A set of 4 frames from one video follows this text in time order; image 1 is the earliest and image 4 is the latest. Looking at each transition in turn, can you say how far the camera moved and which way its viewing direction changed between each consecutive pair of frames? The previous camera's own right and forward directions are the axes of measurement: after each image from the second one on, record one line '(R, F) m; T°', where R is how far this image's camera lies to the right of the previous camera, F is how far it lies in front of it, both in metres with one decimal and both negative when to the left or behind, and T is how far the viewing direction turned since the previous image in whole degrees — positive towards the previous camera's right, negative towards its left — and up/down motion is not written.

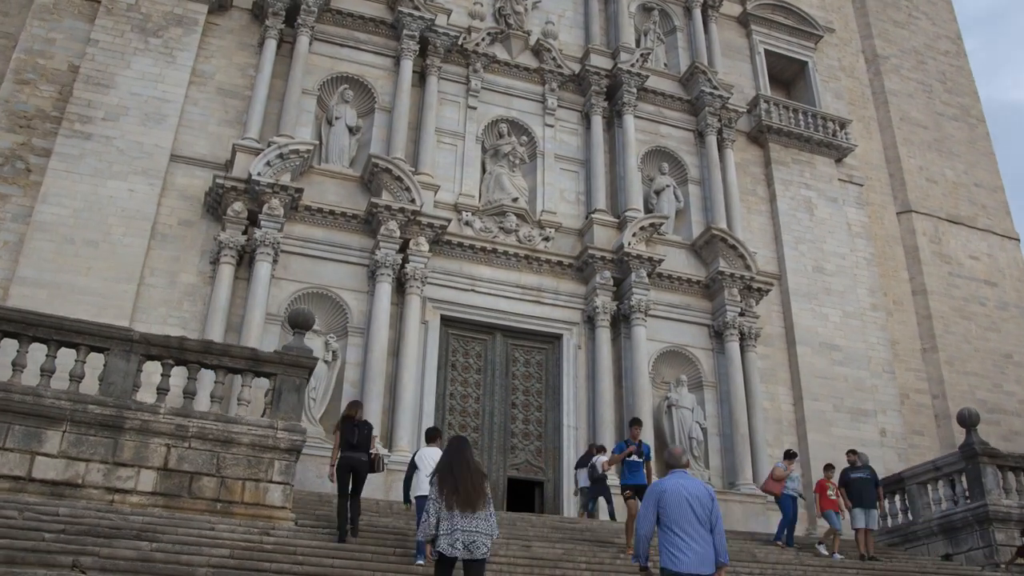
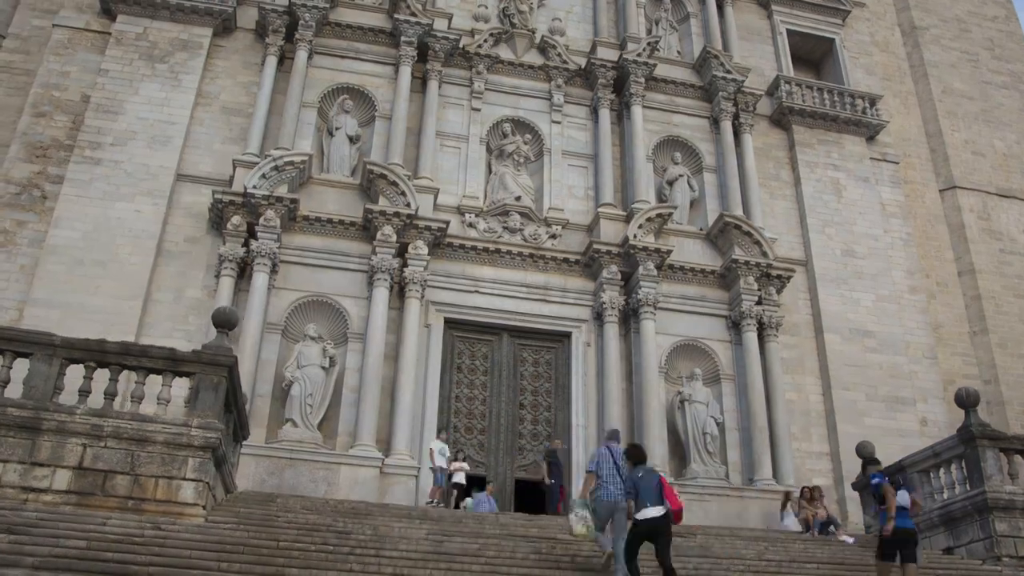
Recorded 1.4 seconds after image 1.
(+1.9, +0.3) m; -7°
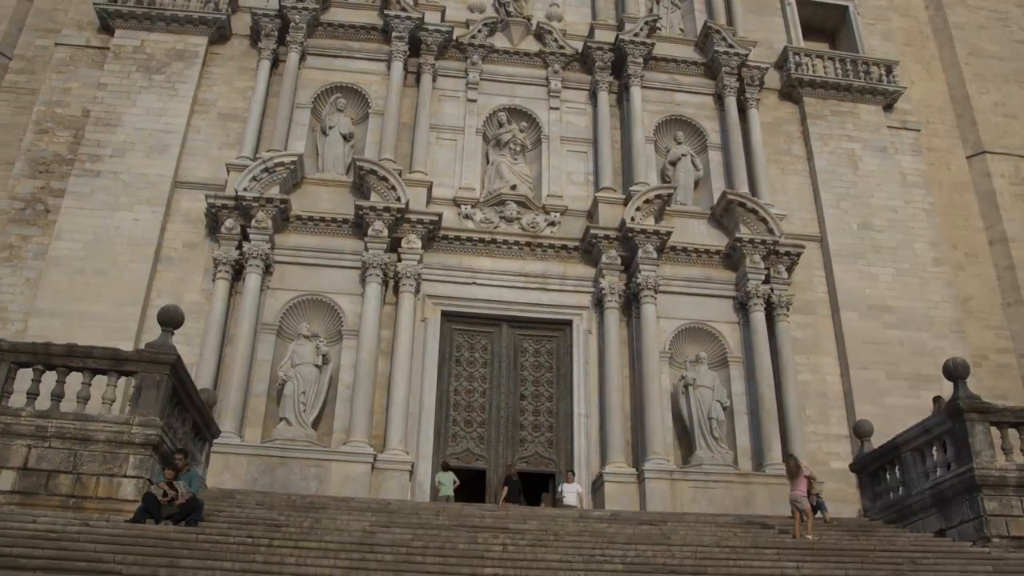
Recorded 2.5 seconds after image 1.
(+1.3, +0.3) m; -4°
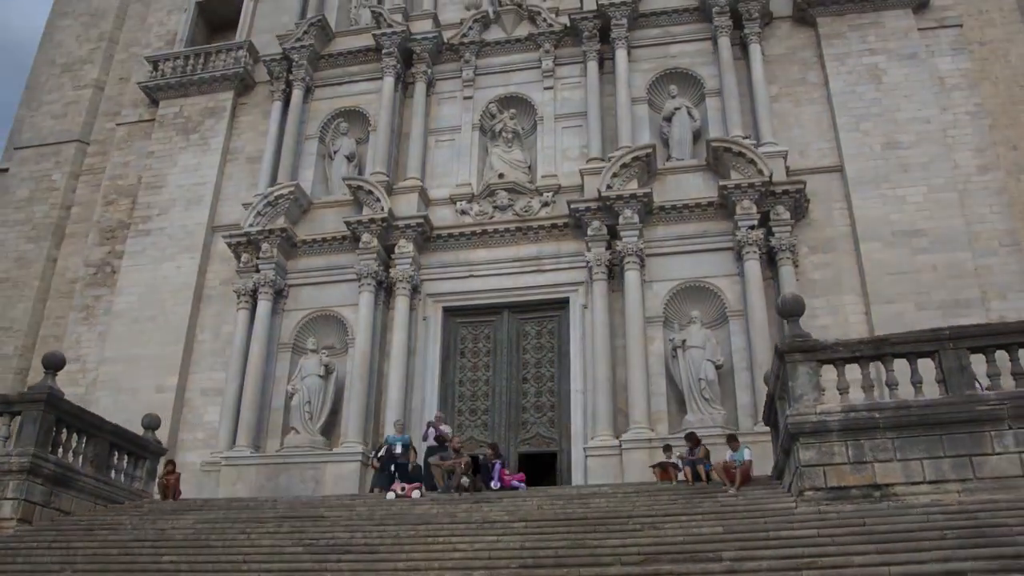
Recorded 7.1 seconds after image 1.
(+5.2, +0.6) m; -18°
